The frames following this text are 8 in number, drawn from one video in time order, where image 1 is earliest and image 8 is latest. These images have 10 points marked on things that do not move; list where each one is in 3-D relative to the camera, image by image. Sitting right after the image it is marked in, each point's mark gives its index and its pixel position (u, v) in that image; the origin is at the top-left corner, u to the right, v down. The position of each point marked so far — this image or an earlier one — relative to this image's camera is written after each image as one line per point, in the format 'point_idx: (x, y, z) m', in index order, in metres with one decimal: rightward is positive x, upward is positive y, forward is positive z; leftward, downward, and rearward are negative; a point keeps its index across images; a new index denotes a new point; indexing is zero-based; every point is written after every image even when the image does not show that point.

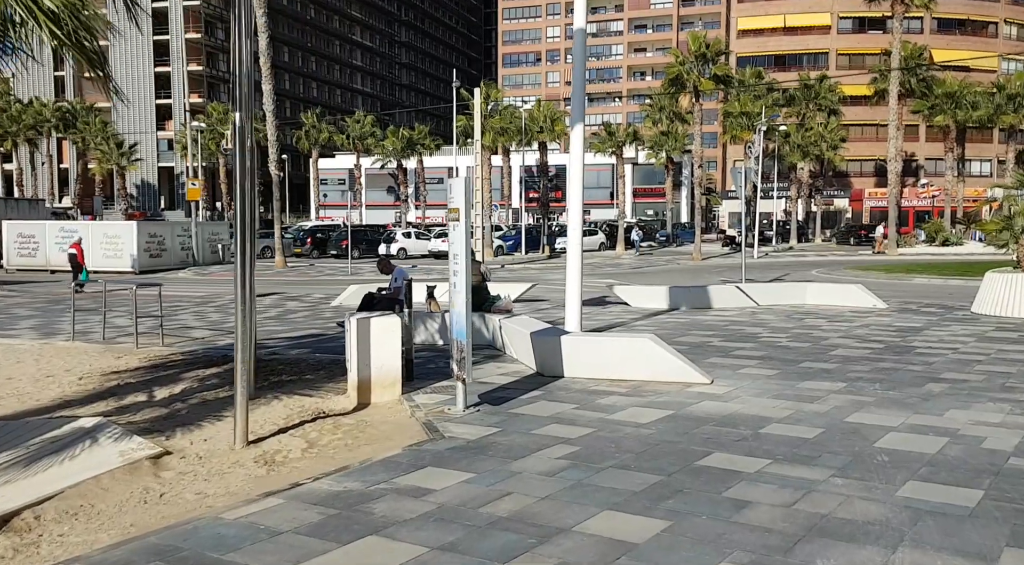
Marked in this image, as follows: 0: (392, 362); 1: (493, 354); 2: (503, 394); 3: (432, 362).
0: (-1.2, -0.8, +9.7) m
1: (-0.3, -0.9, +12.6) m
2: (-0.1, -1.1, +9.7) m
3: (-1.0, -1.0, +11.8) m
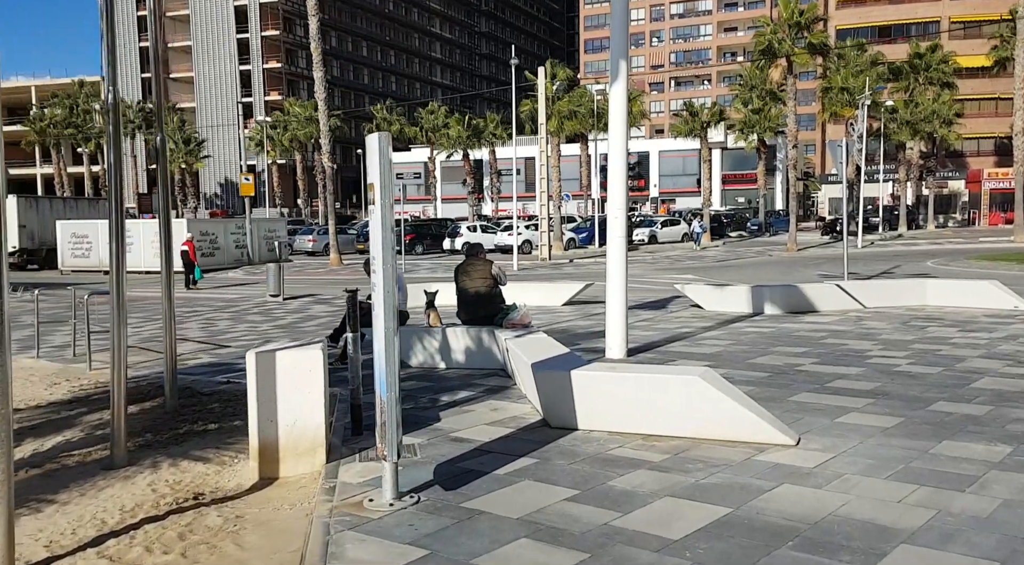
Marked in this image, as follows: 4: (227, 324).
0: (-1.4, -0.9, +6.6) m
1: (-0.2, -1.0, +9.4) m
2: (-0.3, -1.2, +6.4) m
3: (-1.0, -1.1, +8.6) m
4: (-5.5, -0.7, +18.6) m
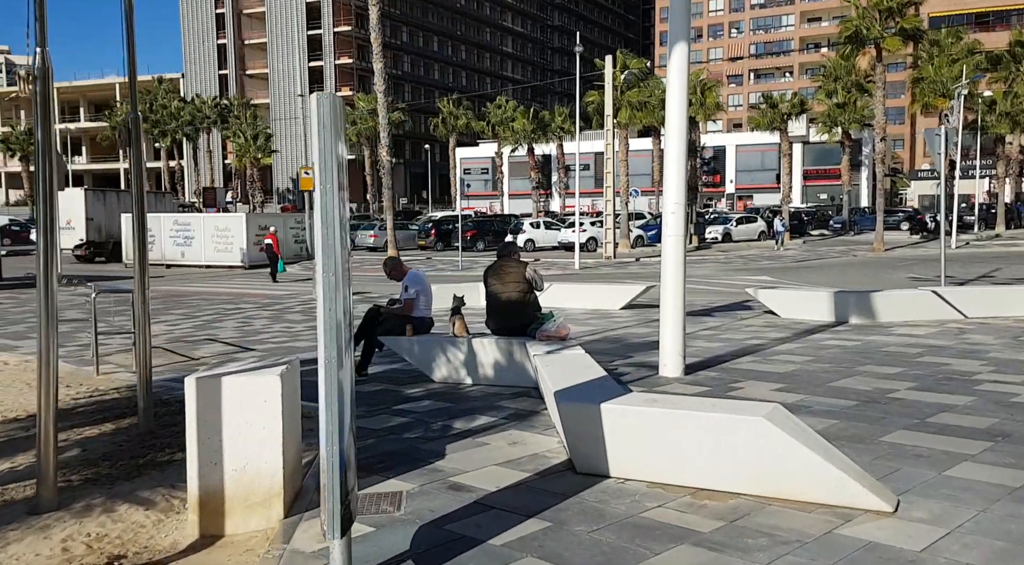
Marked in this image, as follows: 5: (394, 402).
0: (-1.3, -0.9, +5.2) m
1: (+0.1, -1.0, +7.9) m
2: (-0.2, -1.3, +5.0) m
3: (-0.8, -1.1, +7.2) m
4: (-4.5, -0.7, +17.6) m
5: (-1.0, -1.1, +8.6) m
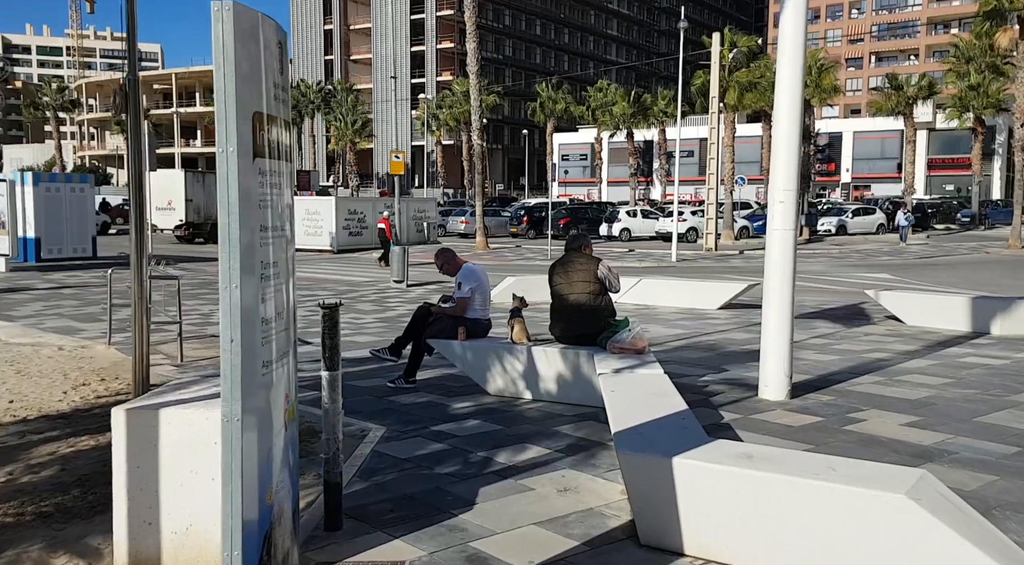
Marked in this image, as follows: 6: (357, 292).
0: (-1.2, -0.9, +3.9) m
1: (+0.5, -1.1, +6.4) m
2: (-0.1, -1.3, +3.5) m
3: (-0.4, -1.1, +5.8) m
4: (-3.1, -0.4, +16.5) m
5: (-0.6, -1.0, +7.2) m
6: (-3.0, -0.2, +19.0) m
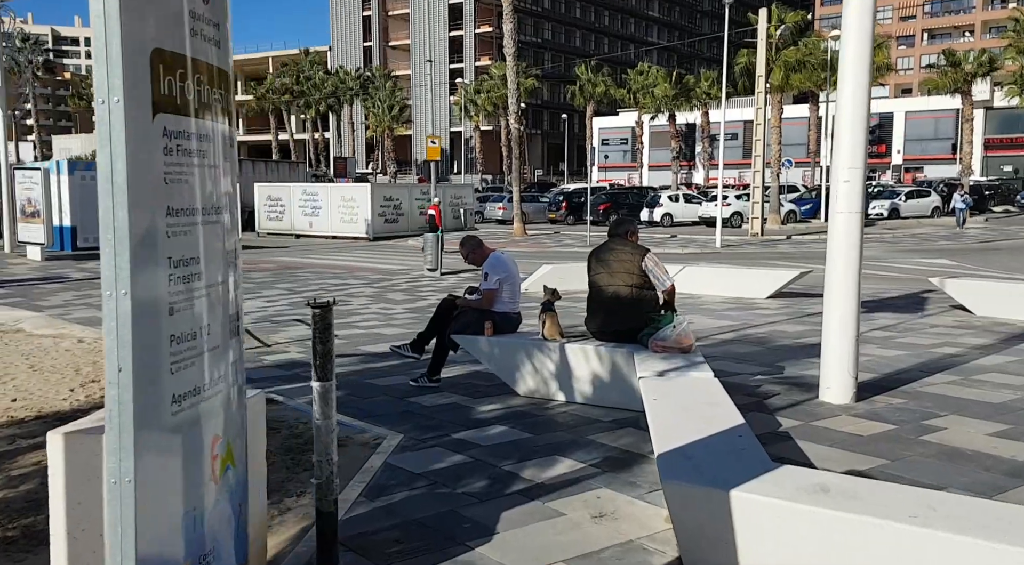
0: (-1.2, -0.9, +3.2) m
1: (+0.7, -1.0, +5.7) m
2: (-0.1, -1.3, +2.8) m
3: (-0.3, -1.1, +5.1) m
4: (-2.5, -0.2, +15.9) m
5: (-0.4, -1.0, +6.5) m
6: (-2.3, 0.0, +18.4) m
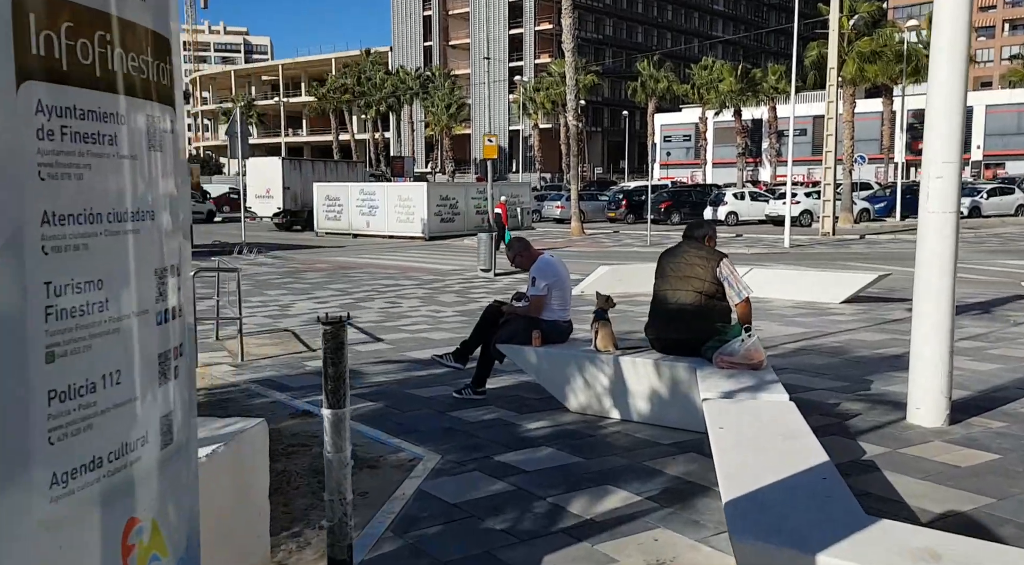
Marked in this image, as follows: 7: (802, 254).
0: (-1.1, -1.0, +2.7) m
1: (+0.9, -1.0, +5.0) m
2: (0.0, -1.3, +2.2) m
3: (-0.1, -1.1, +4.5) m
4: (-1.6, -0.3, +15.4) m
5: (-0.1, -1.0, +5.9) m
6: (-1.3, 0.0, +17.9) m
7: (+5.7, +0.5, +19.0) m
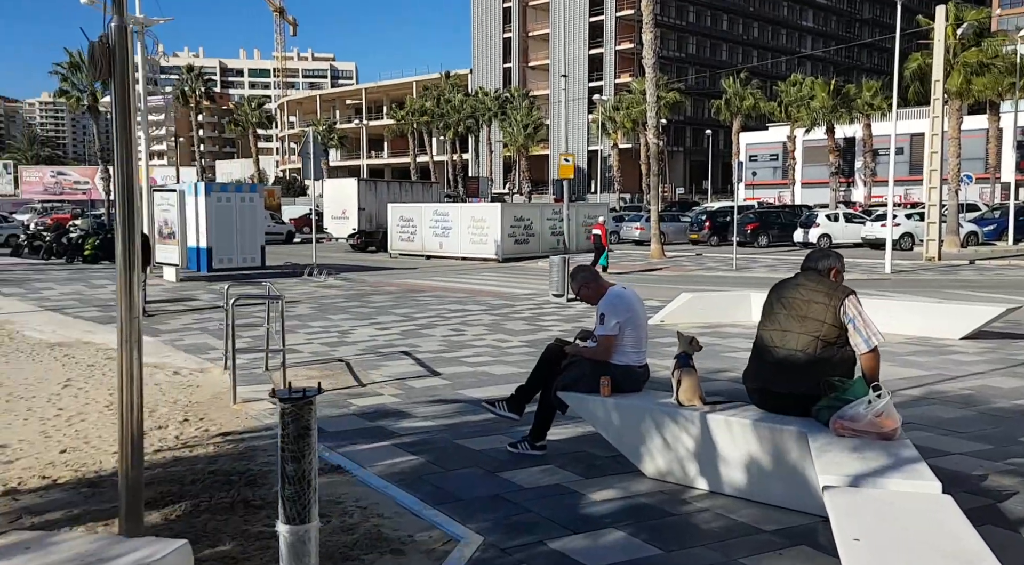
0: (-1.0, -1.1, +1.6) m
1: (+1.1, -1.2, +3.8) m
2: (0.0, -1.4, +1.1) m
3: (+0.1, -1.3, +3.4) m
4: (-0.5, -0.7, +14.4) m
5: (+0.2, -1.2, +4.8) m
6: (0.0, -0.4, +16.8) m
7: (+7.0, 0.0, +17.3) m
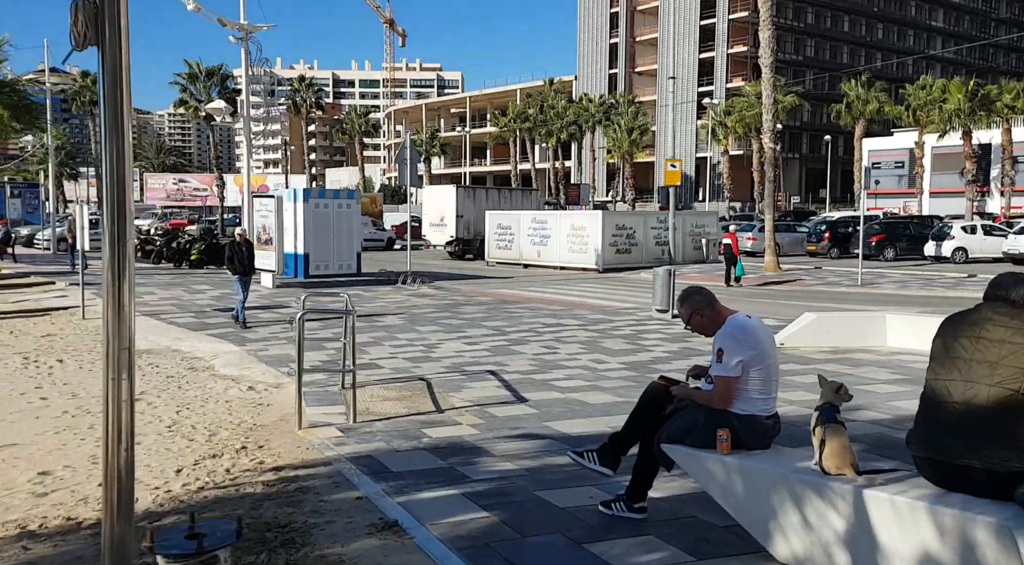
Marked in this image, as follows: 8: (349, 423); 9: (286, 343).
0: (-1.0, -1.2, +0.6) m
1: (+1.3, -1.3, +2.5) m
2: (-0.1, -1.5, -0.1) m
3: (+0.3, -1.4, +2.2) m
4: (+0.8, -0.9, +13.2) m
5: (+0.6, -1.3, +3.6) m
6: (+1.6, -0.7, +15.6) m
7: (+8.7, -0.3, +15.3) m
8: (-1.5, -1.2, +8.6) m
9: (-3.8, -1.0, +16.2) m
